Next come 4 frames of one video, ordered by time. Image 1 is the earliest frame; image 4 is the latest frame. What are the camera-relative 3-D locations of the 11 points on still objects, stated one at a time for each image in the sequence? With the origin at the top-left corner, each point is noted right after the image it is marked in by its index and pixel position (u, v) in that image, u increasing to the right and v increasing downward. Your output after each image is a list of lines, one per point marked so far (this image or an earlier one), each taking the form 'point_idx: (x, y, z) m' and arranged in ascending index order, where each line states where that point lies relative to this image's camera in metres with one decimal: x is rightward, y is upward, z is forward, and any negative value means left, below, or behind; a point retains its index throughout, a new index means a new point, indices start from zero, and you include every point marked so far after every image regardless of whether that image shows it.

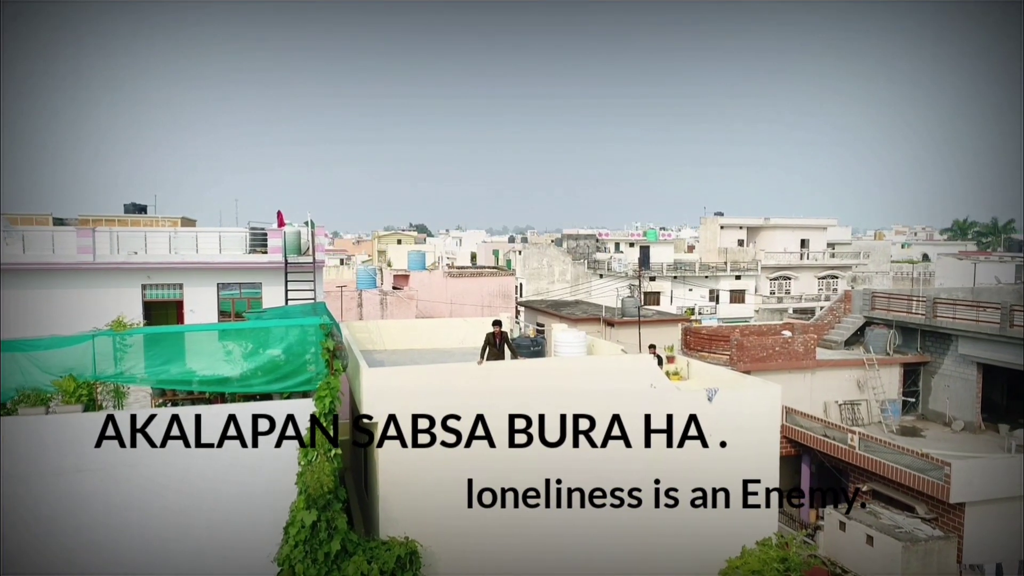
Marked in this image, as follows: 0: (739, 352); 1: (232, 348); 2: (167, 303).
0: (+5.7, -1.6, +17.3) m
1: (-4.2, -0.9, +10.4) m
2: (-7.2, -0.3, +14.4) m
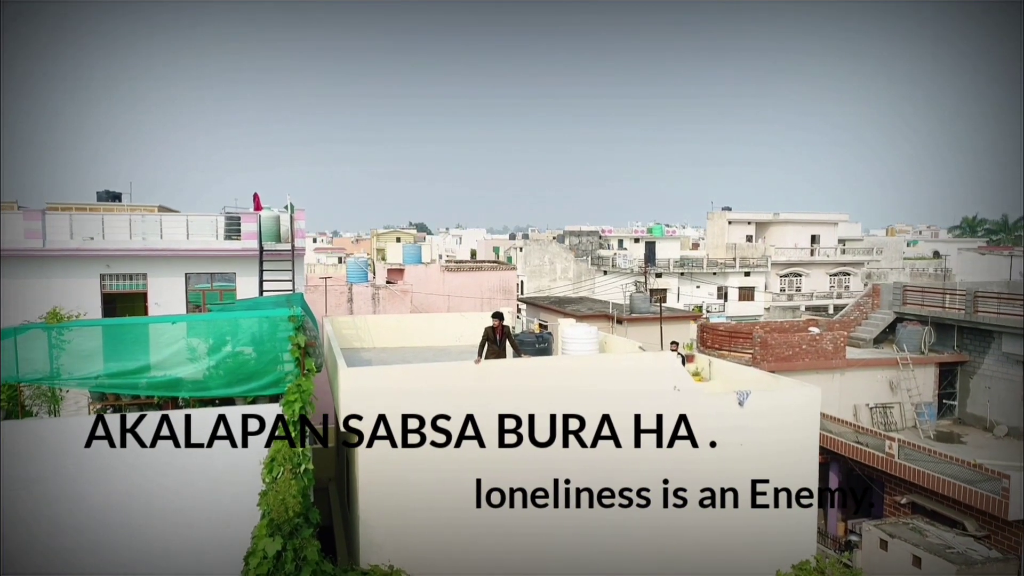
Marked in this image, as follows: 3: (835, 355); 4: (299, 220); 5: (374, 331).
0: (+5.7, -1.4, +15.8) m
1: (-4.2, -0.7, +9.0) m
2: (-7.1, -0.1, +12.9) m
3: (+7.5, -1.6, +16.2) m
4: (-4.2, +1.4, +13.7) m
5: (-3.0, -1.0, +15.3) m
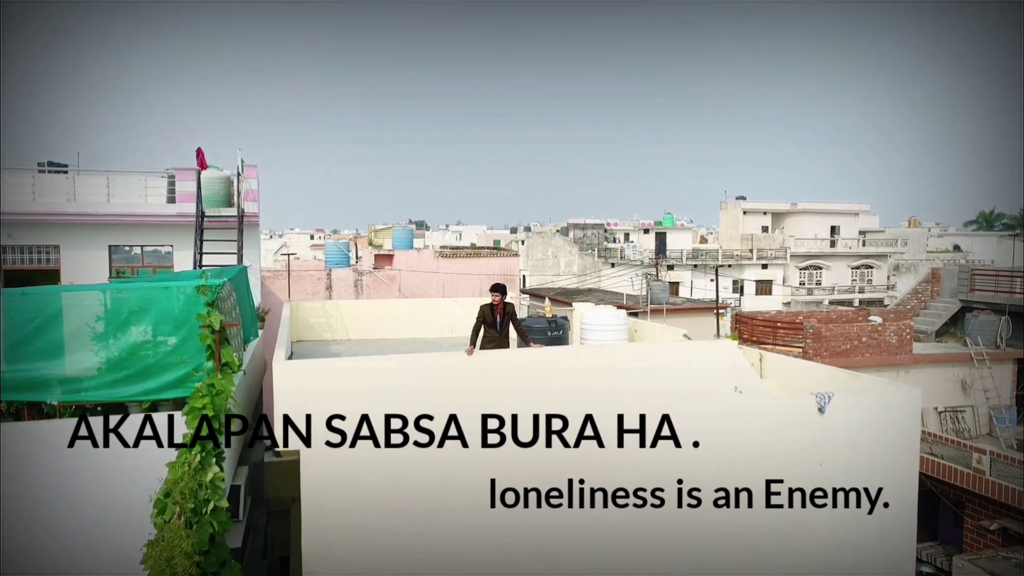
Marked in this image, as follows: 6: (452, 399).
0: (+5.8, -1.1, +13.2) m
1: (-4.1, -0.4, +6.4) m
2: (-7.1, +0.2, +10.4) m
3: (+7.6, -1.2, +13.6) m
4: (-4.2, +1.7, +11.1) m
5: (-3.0, -0.6, +12.7) m
6: (-0.6, -1.2, +7.2) m
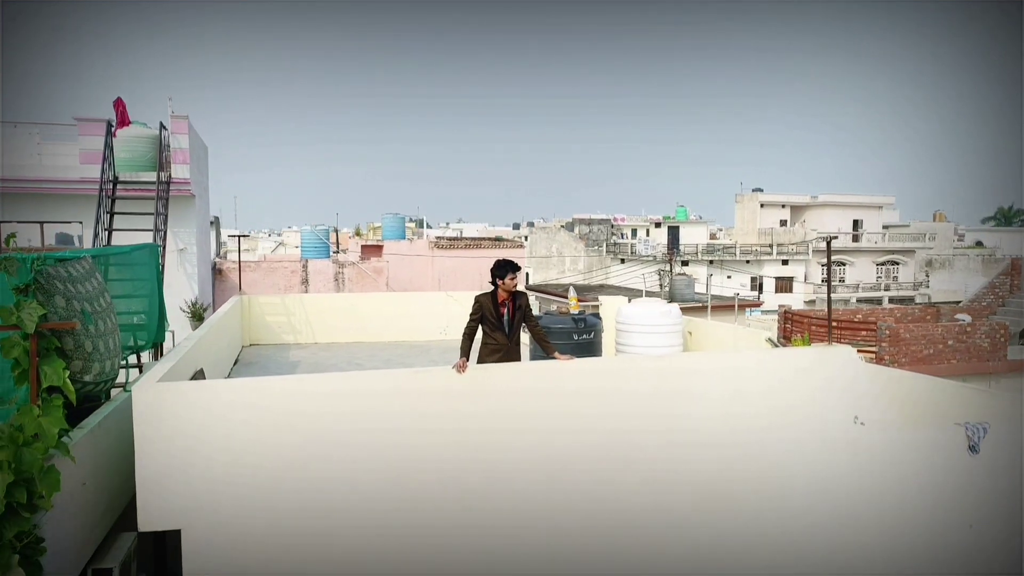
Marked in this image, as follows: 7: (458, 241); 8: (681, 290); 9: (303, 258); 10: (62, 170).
0: (+5.9, -0.9, +10.8) m
1: (-4.0, -0.2, +3.9) m
2: (-7.0, +0.4, +7.9) m
3: (+7.7, -1.1, +11.1) m
4: (-4.1, +1.9, +8.7) m
5: (-2.9, -0.5, +10.2) m
6: (-0.5, -1.0, +4.7) m
7: (-1.5, +1.3, +18.6) m
8: (+4.2, 0.0, +17.1) m
9: (-4.9, +0.7, +16.3) m
10: (-5.3, +1.4, +8.4) m
